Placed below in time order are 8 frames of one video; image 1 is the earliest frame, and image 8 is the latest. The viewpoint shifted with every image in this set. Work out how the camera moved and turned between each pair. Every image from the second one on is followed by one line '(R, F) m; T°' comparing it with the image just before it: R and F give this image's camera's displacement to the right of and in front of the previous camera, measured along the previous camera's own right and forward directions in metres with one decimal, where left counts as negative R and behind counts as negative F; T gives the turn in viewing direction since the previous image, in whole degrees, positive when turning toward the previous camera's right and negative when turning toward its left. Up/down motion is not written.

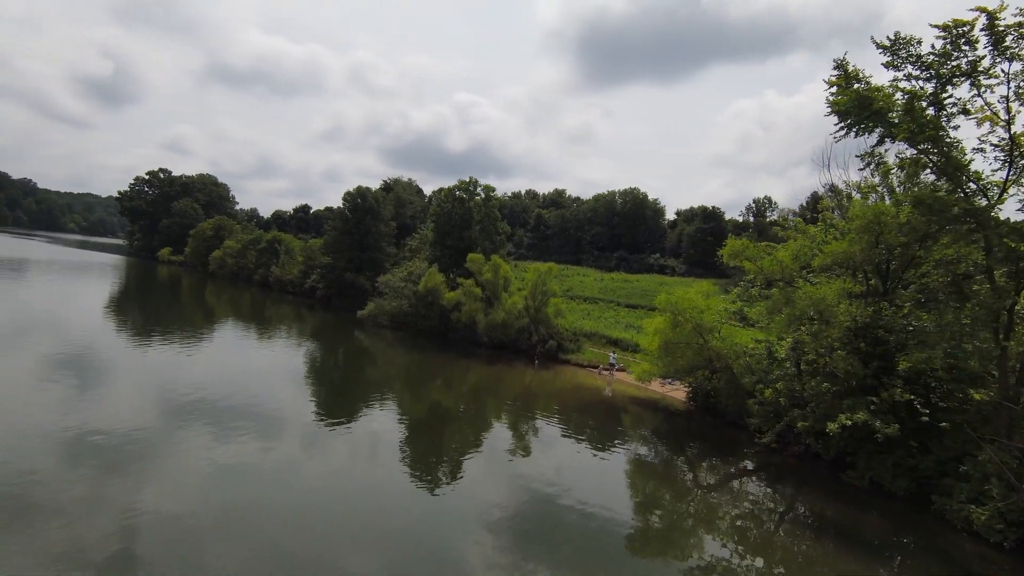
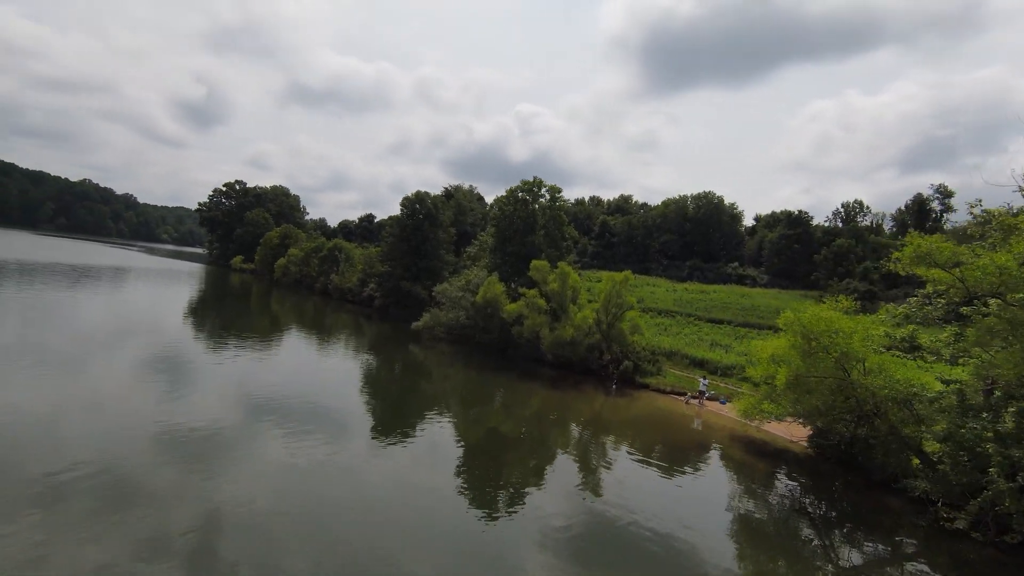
(-0.4, +2.7) m; -7°
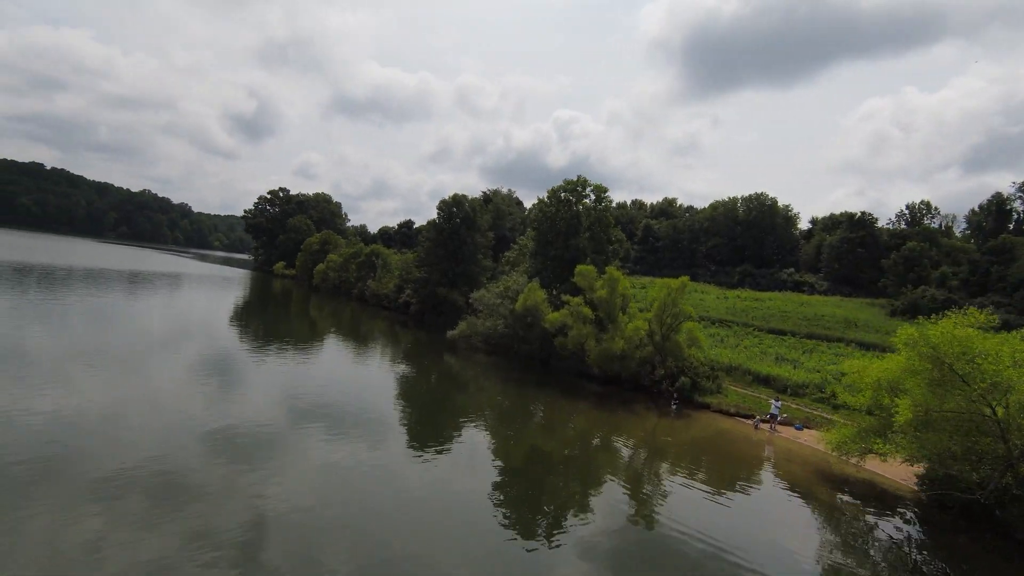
(-0.2, +1.7) m; -4°
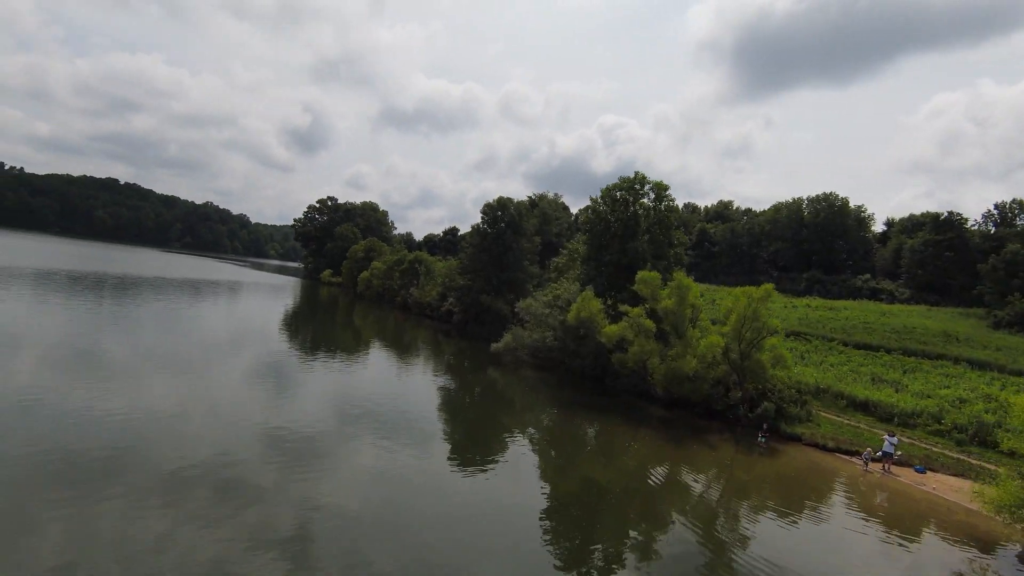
(-0.2, +2.1) m; -5°
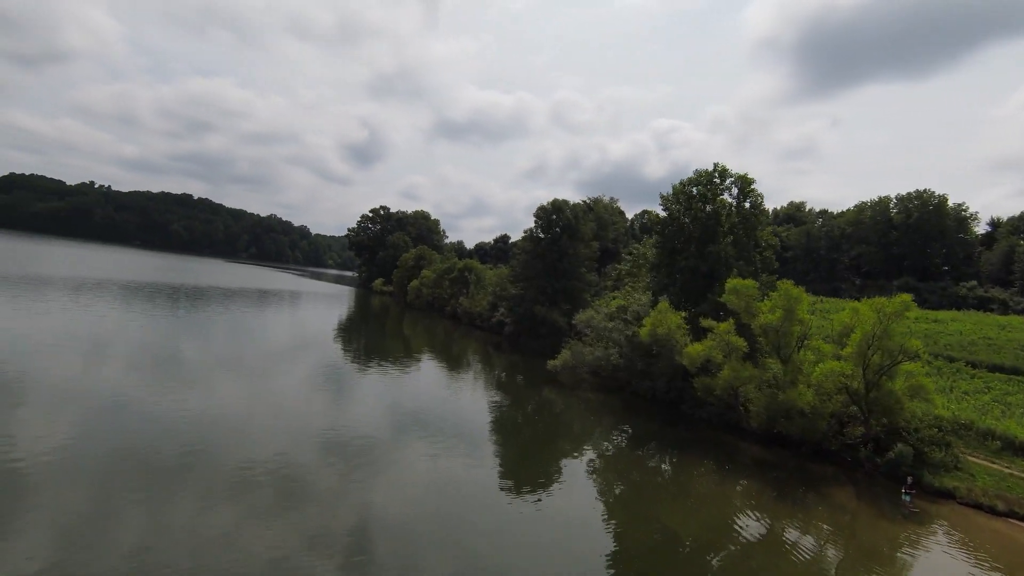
(-0.3, +2.4) m; -6°
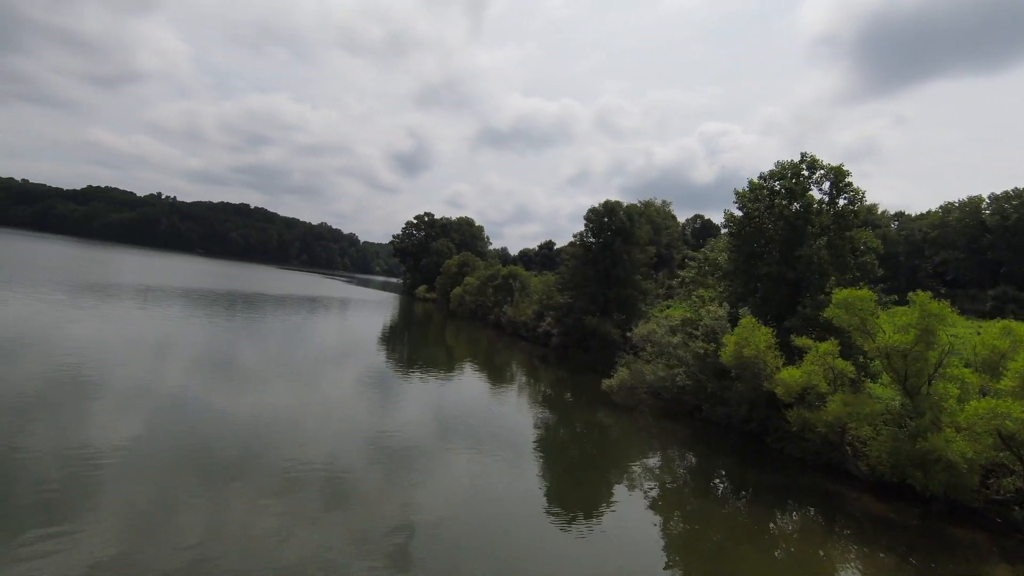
(-0.2, +2.1) m; -5°
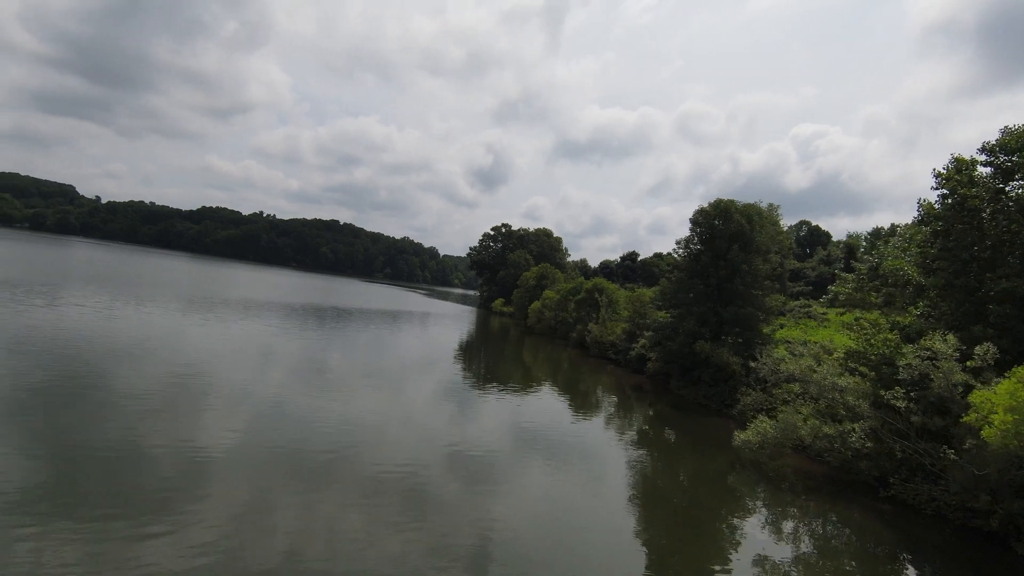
(-0.6, +3.8) m; -9°
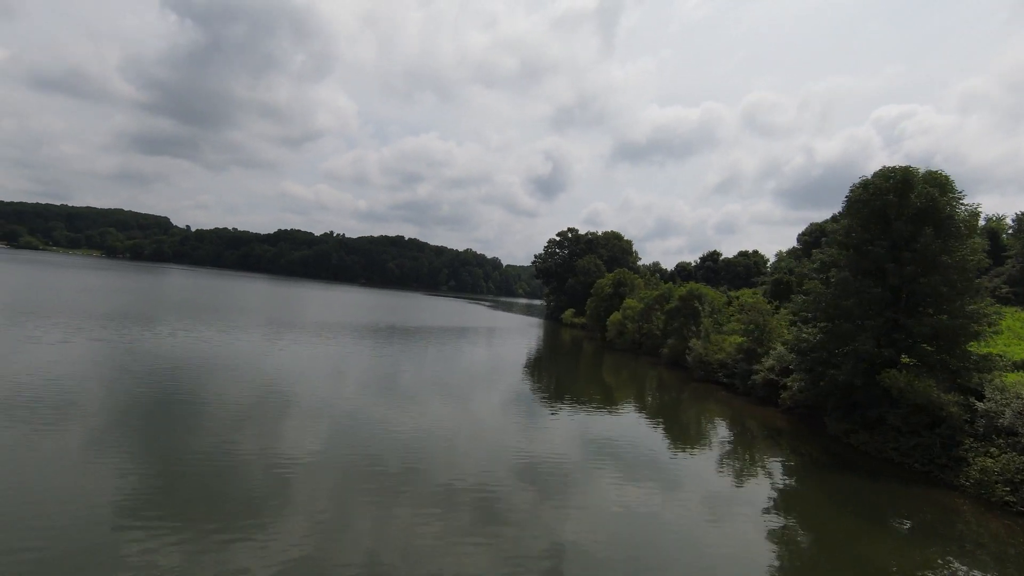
(-0.9, +5.2) m; -7°
